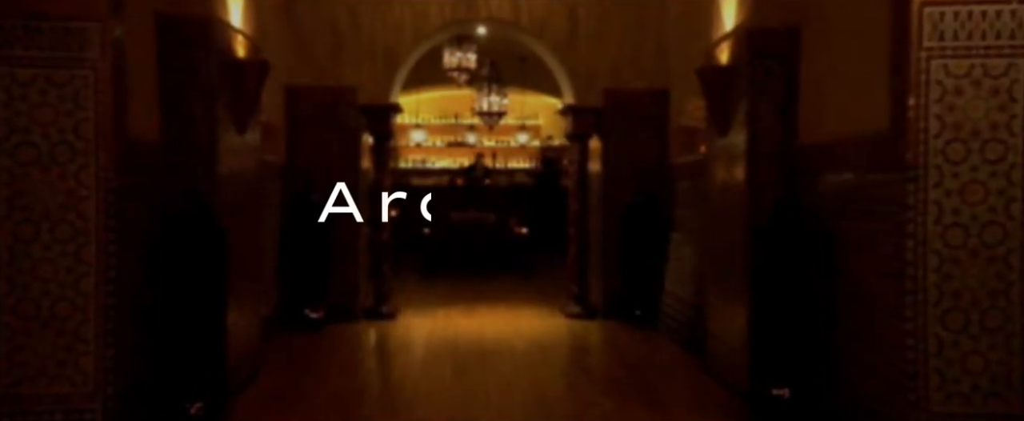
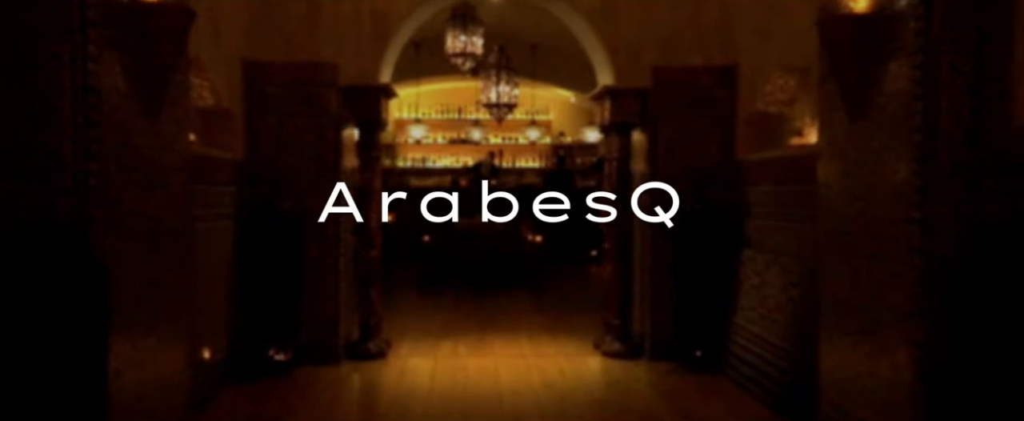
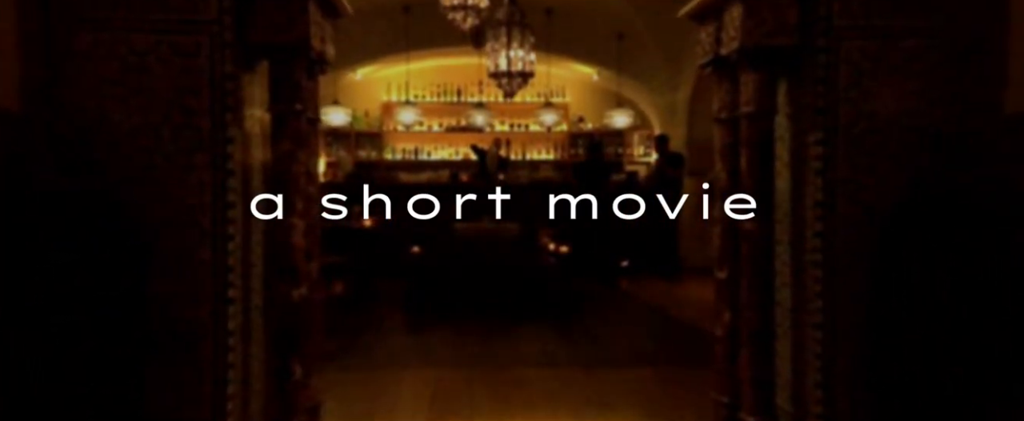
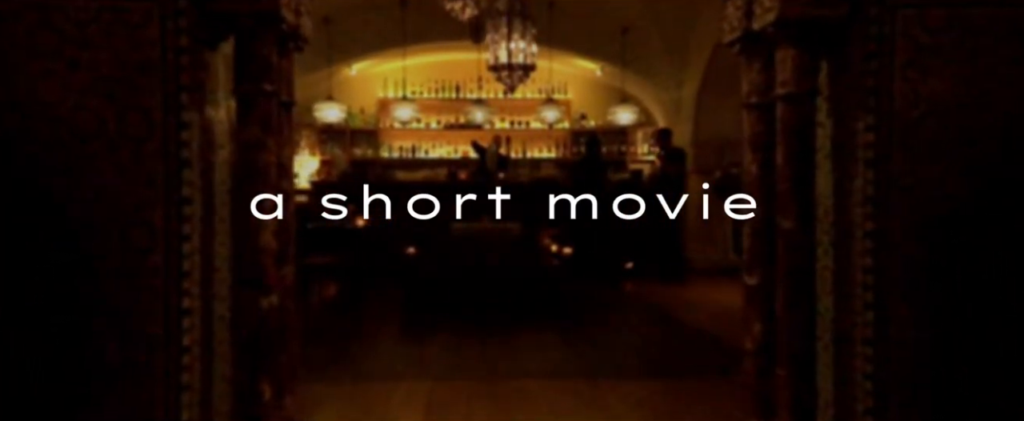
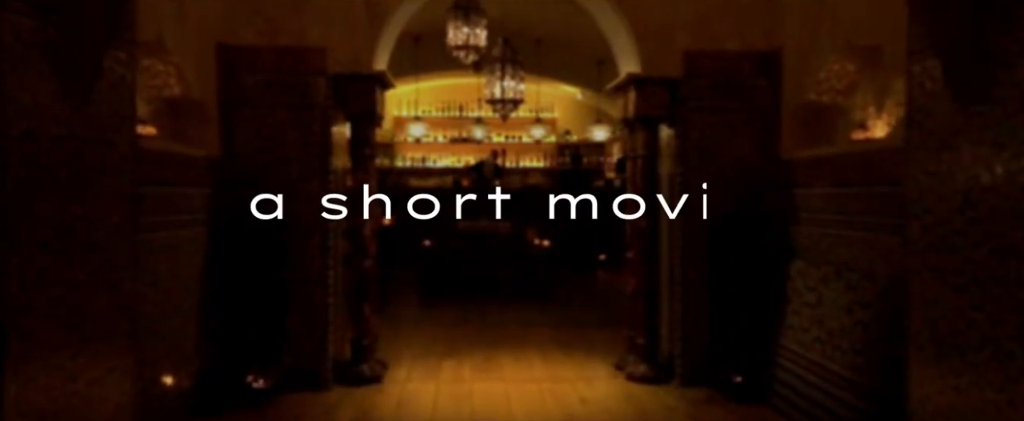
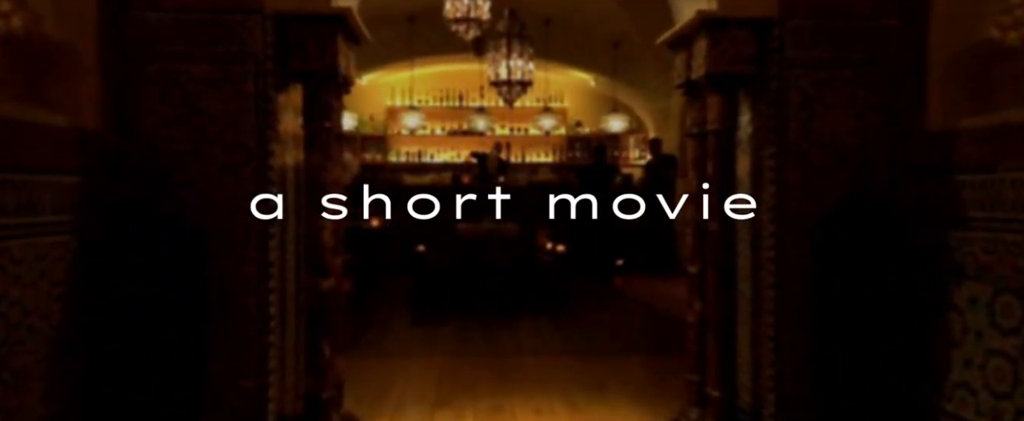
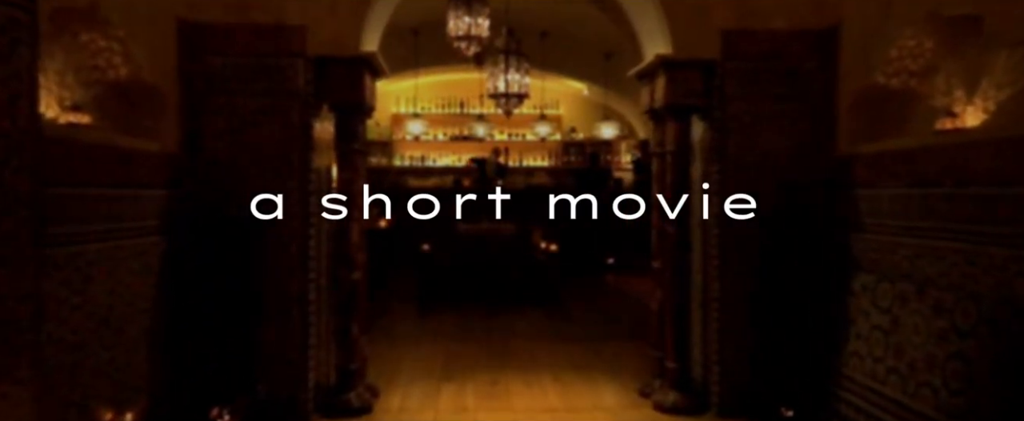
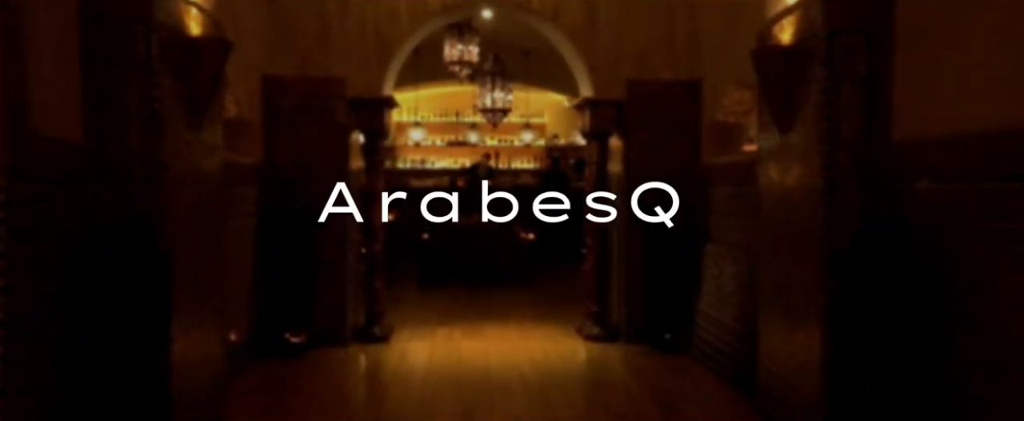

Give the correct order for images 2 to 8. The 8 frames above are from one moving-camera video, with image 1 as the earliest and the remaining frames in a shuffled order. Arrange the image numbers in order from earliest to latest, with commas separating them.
8, 2, 5, 7, 6, 3, 4
